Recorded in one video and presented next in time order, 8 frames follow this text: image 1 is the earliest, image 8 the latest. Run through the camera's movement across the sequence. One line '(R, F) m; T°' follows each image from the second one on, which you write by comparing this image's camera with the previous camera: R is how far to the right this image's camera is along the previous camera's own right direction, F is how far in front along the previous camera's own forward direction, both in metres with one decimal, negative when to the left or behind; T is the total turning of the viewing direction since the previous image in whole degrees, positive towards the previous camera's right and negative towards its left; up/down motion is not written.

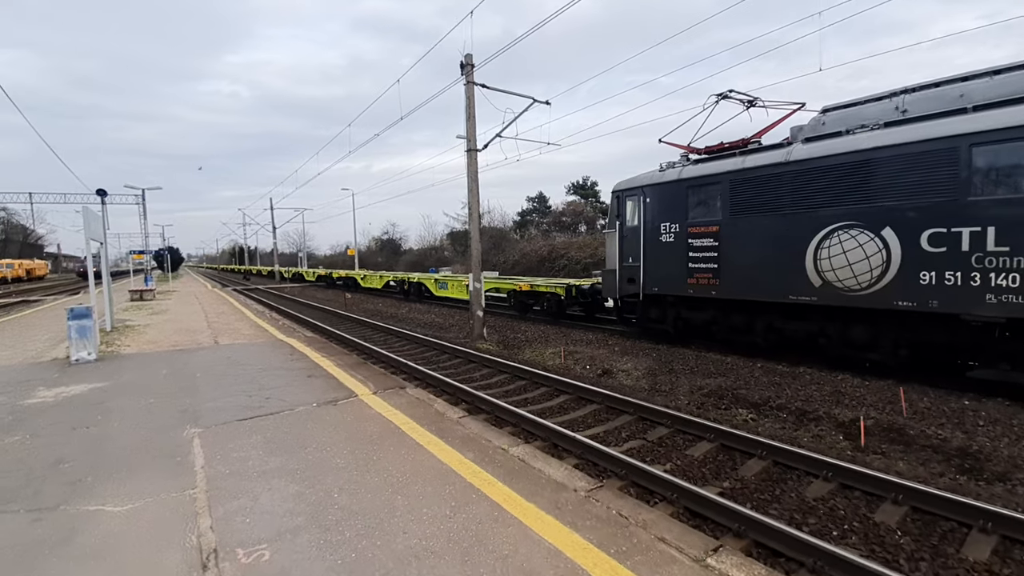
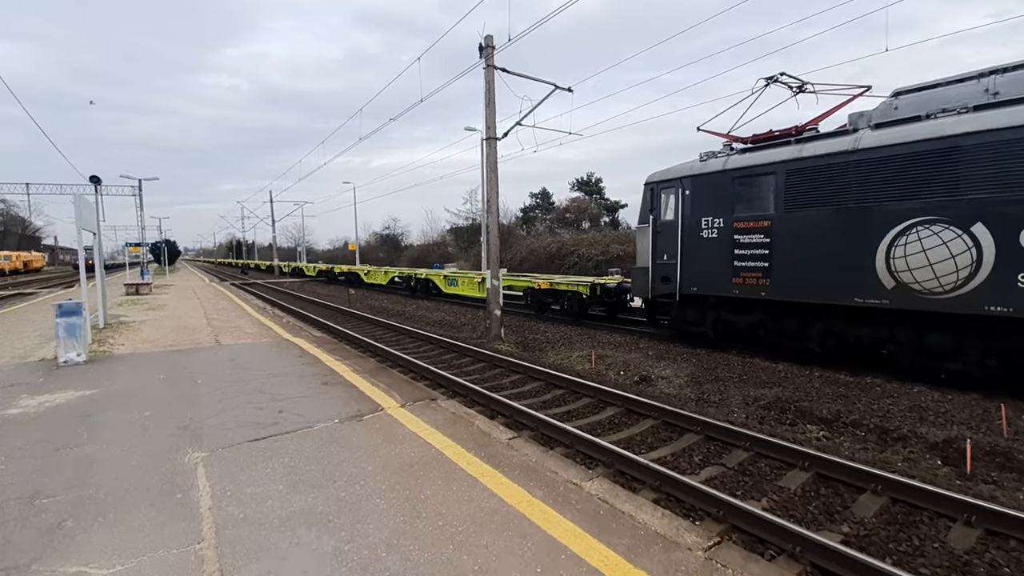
(-0.6, +0.8) m; 0°
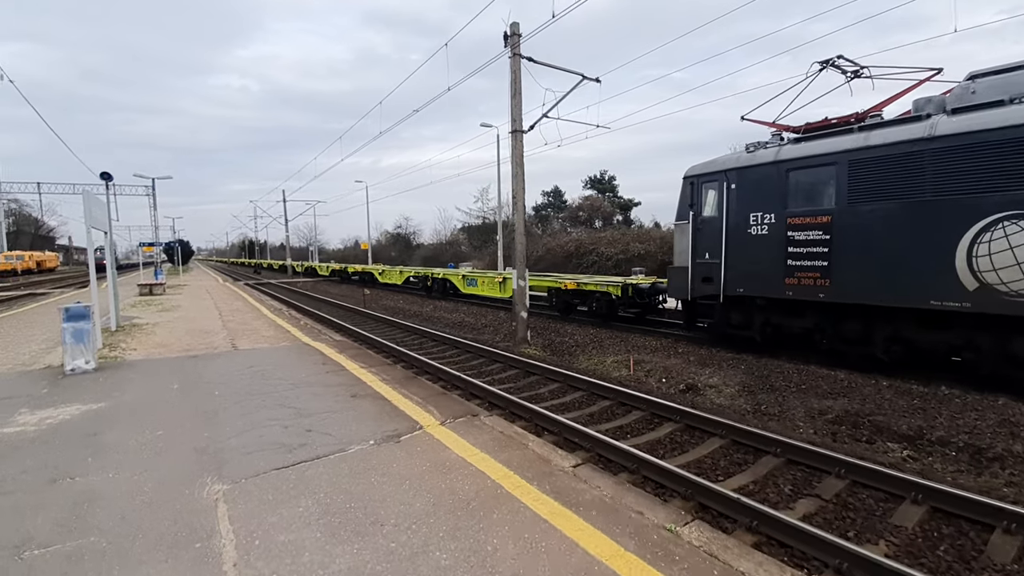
(-0.4, +0.6) m; -1°
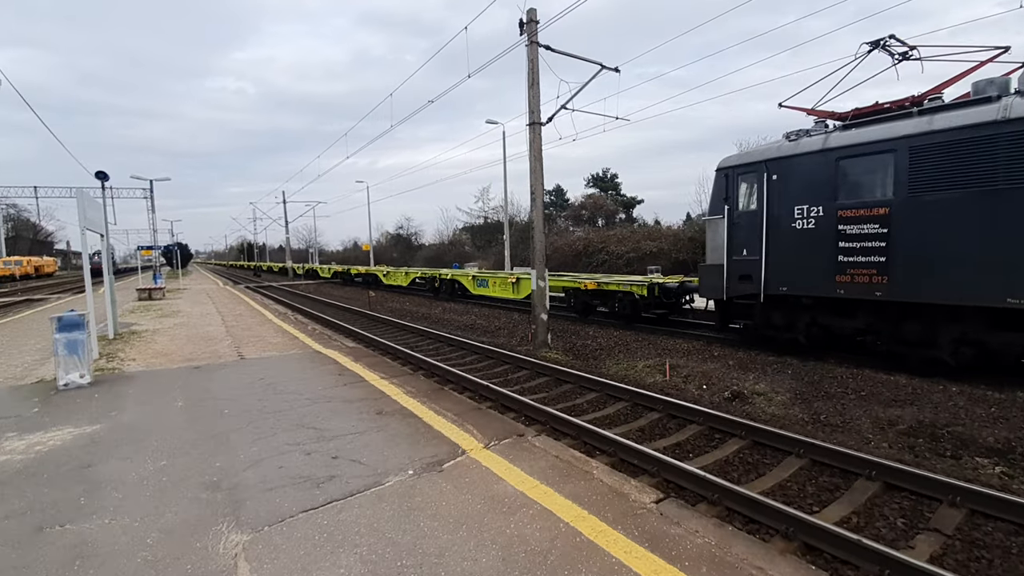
(-0.4, +0.6) m; 0°
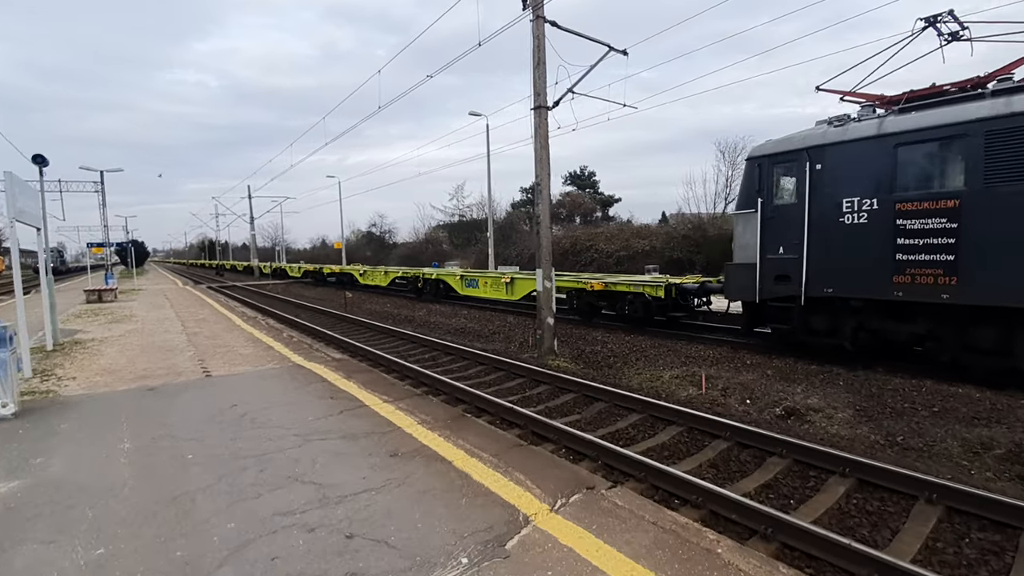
(-0.6, +1.1) m; +3°
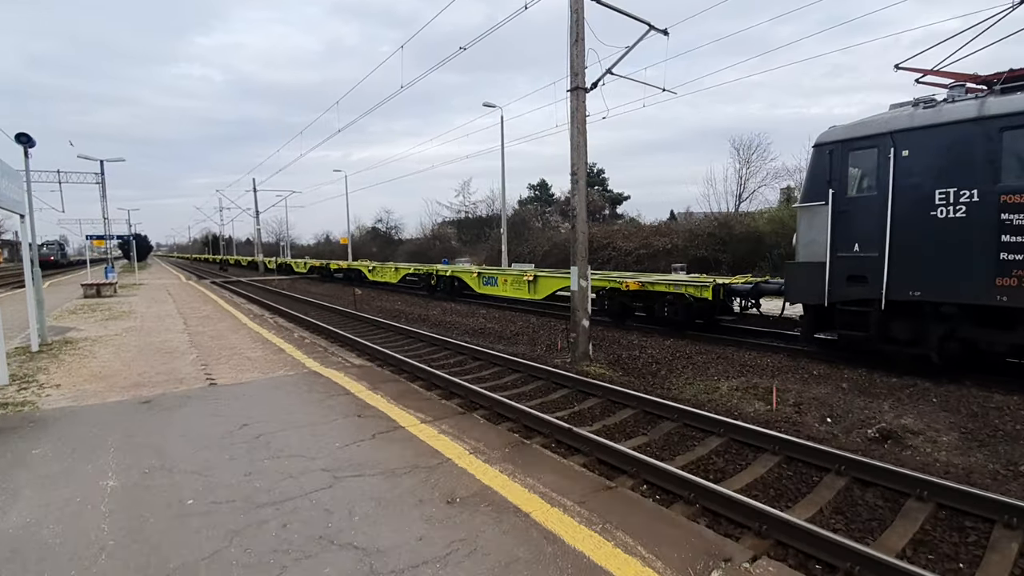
(-0.5, +0.8) m; 0°
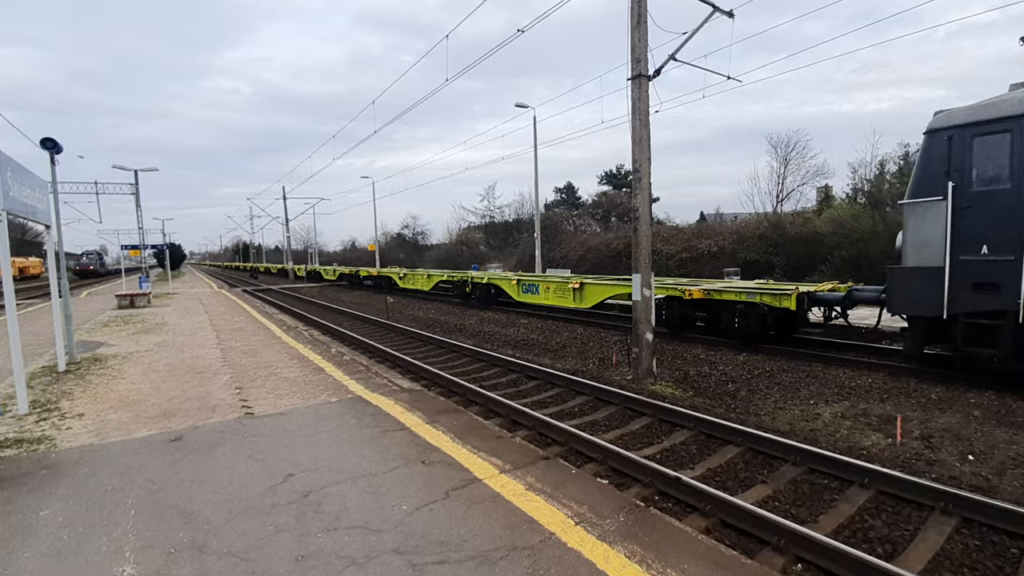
(-0.5, +0.8) m; -3°
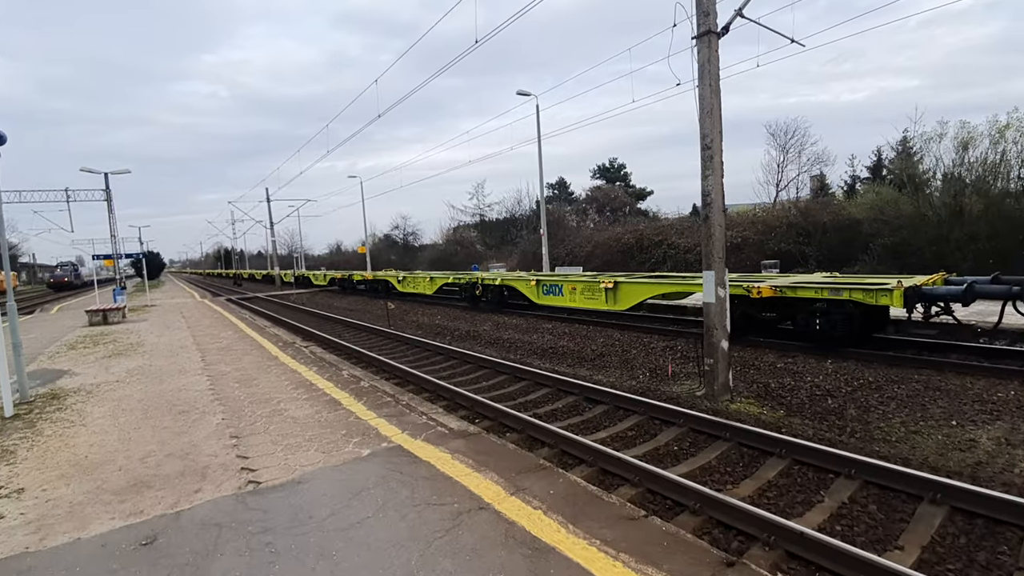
(-0.8, +1.4) m; +1°
